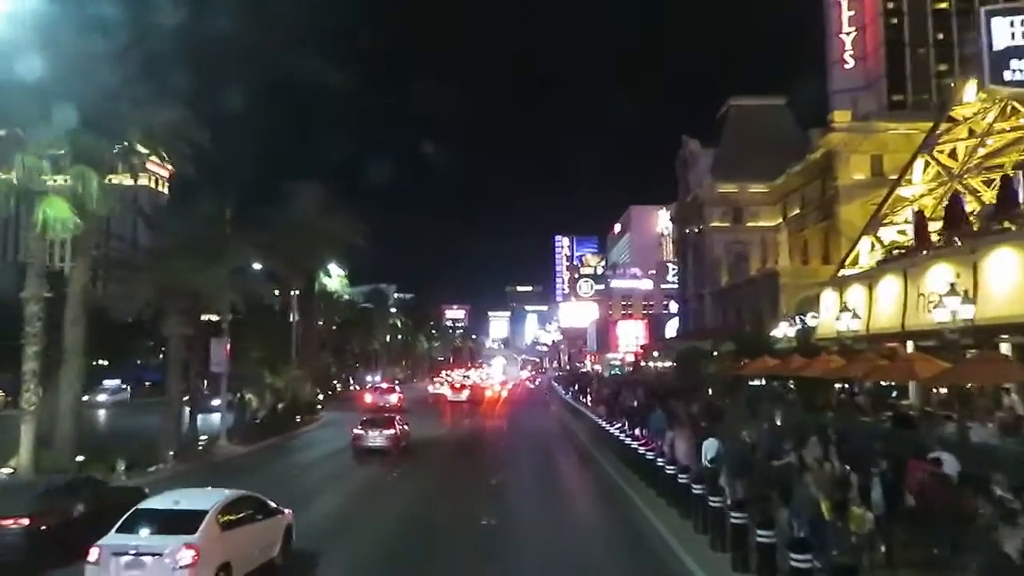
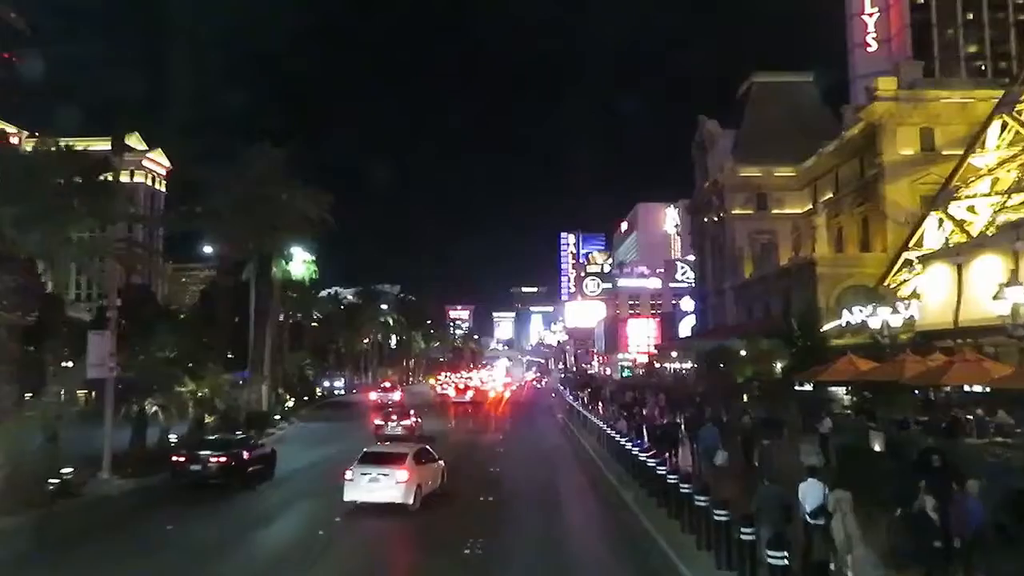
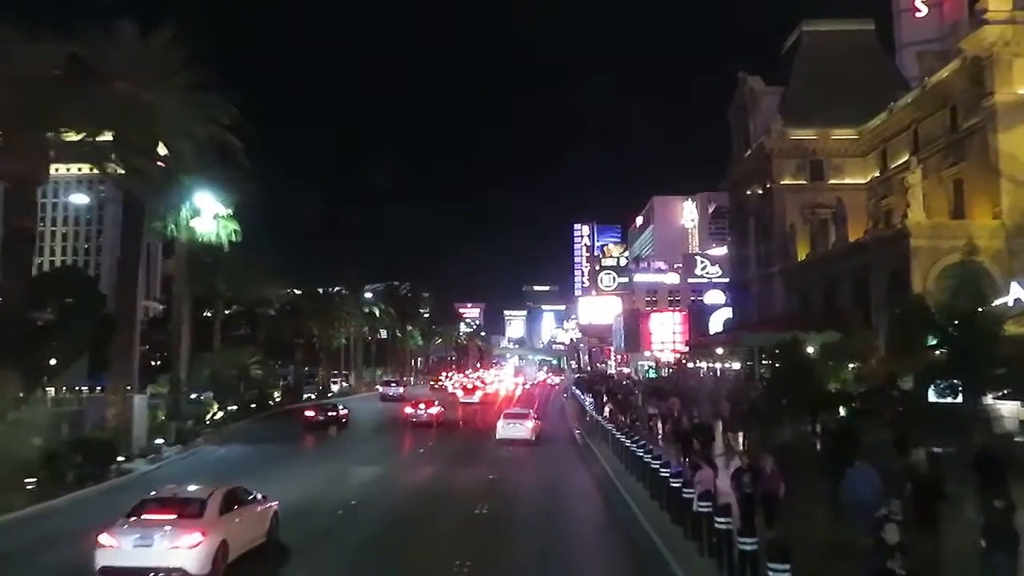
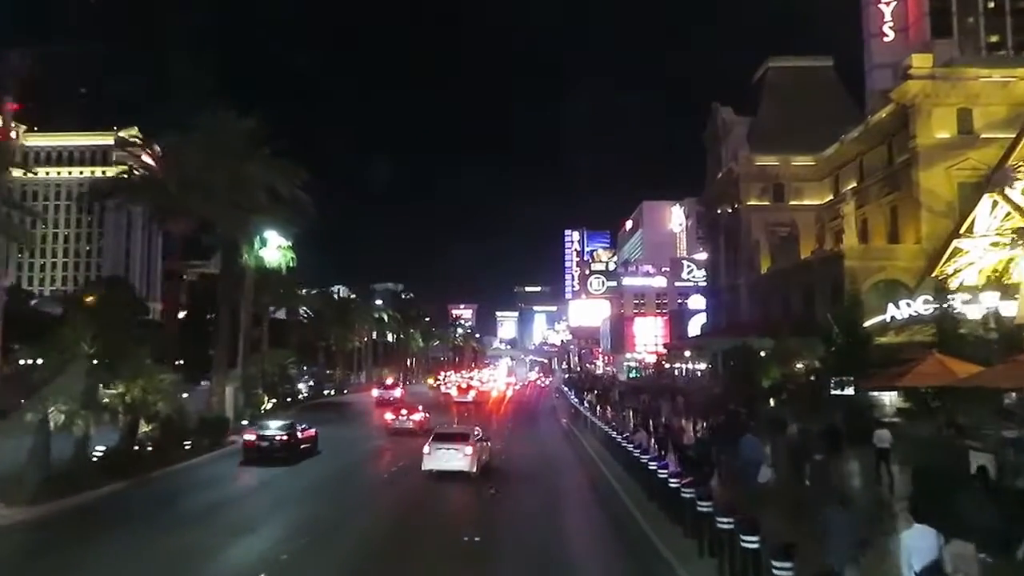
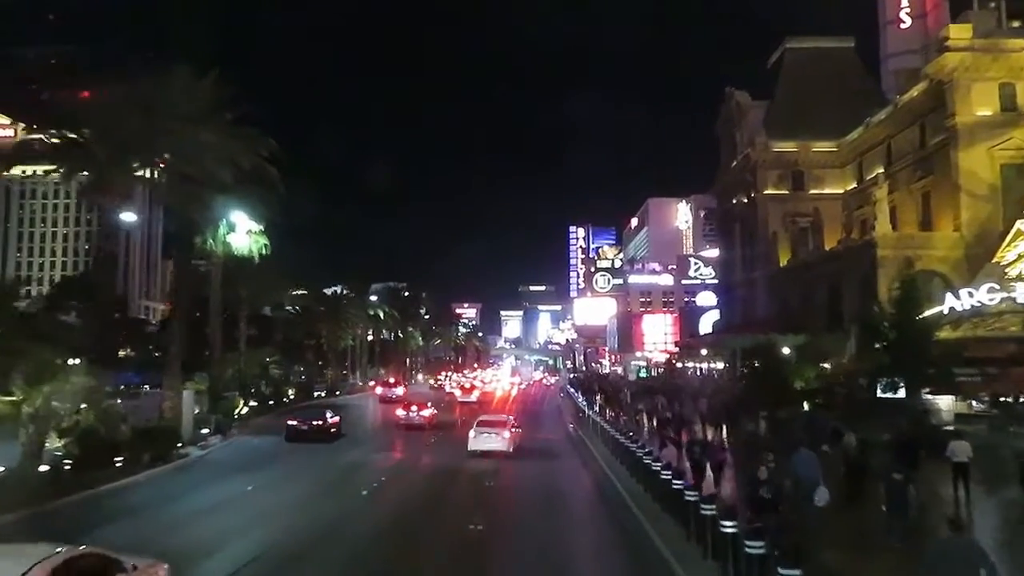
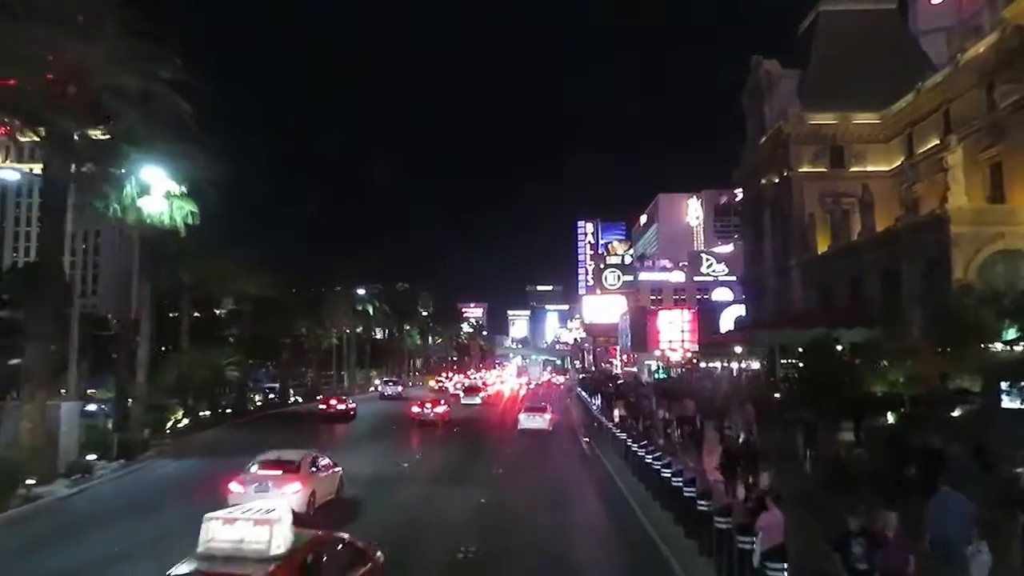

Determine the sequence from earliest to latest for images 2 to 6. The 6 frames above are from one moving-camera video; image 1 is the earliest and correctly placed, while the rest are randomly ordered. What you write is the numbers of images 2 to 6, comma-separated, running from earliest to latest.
2, 4, 5, 3, 6
